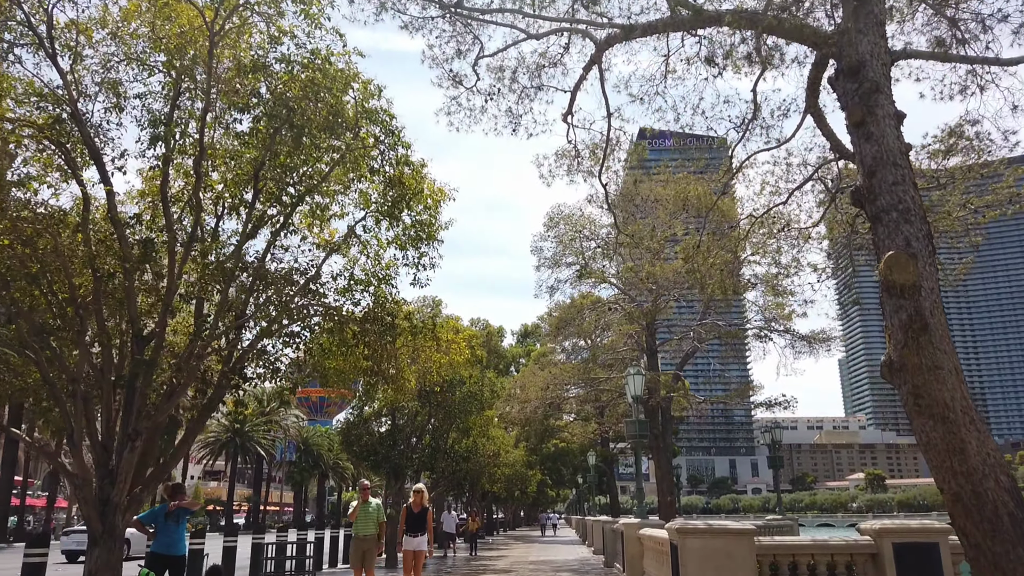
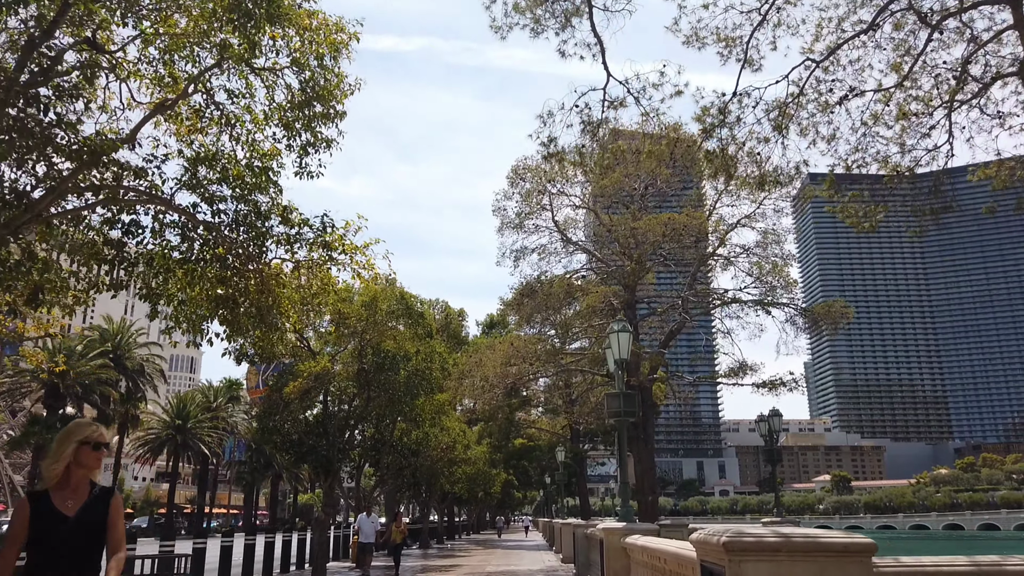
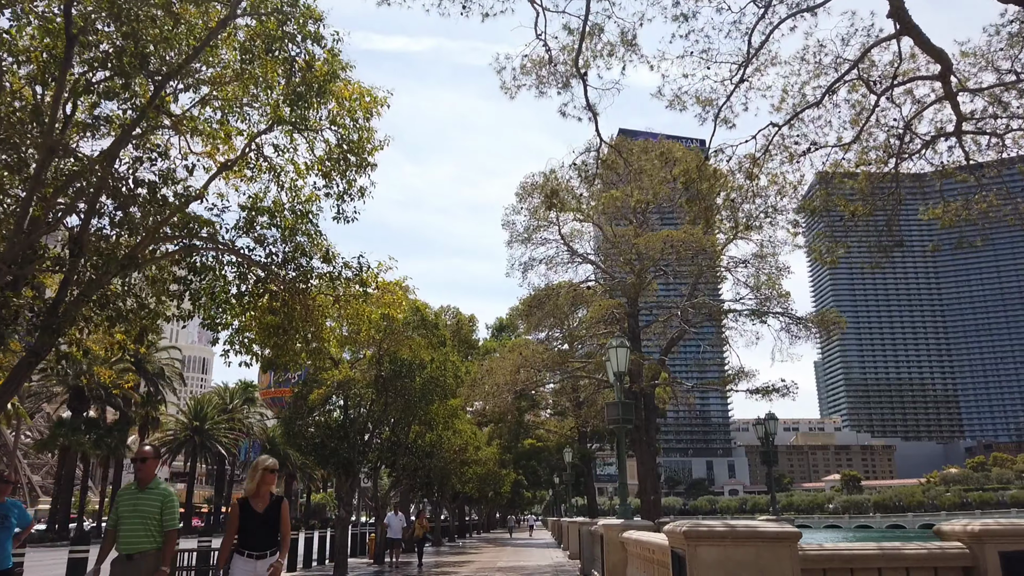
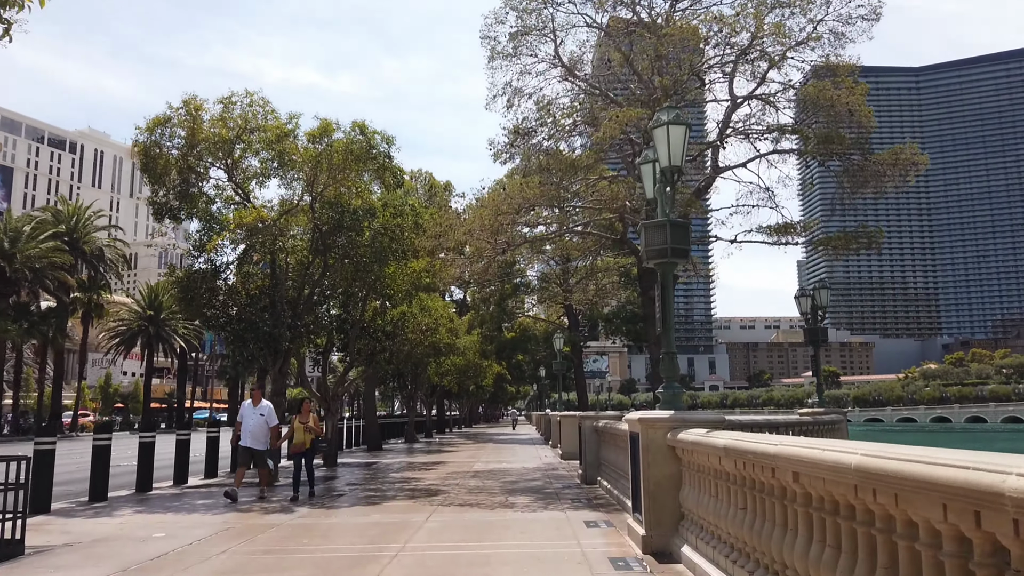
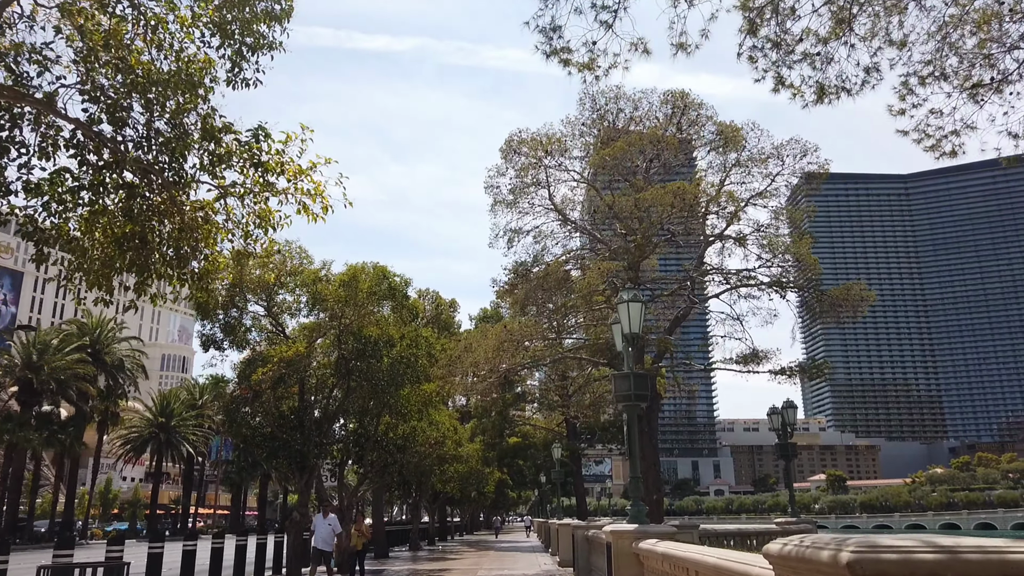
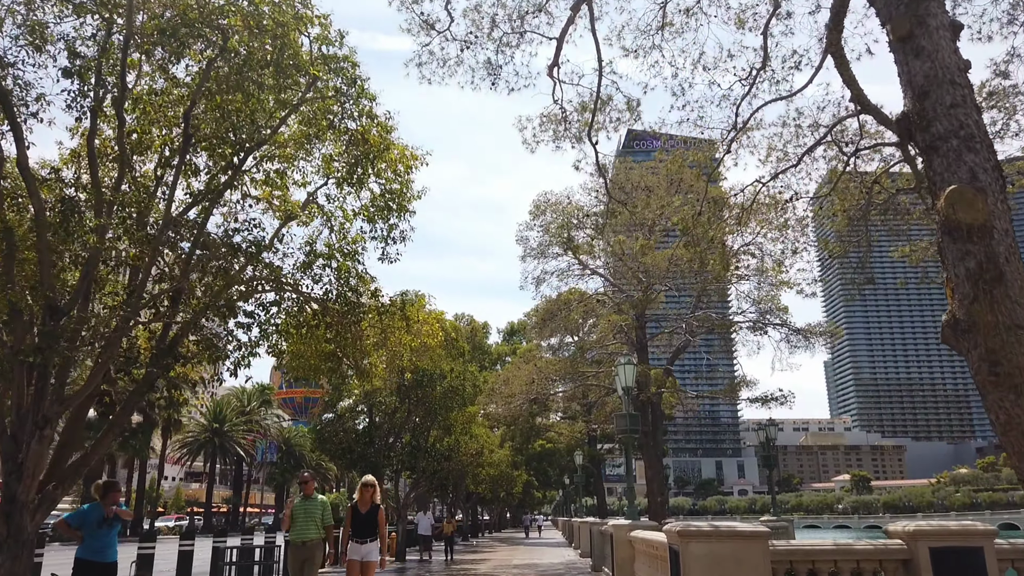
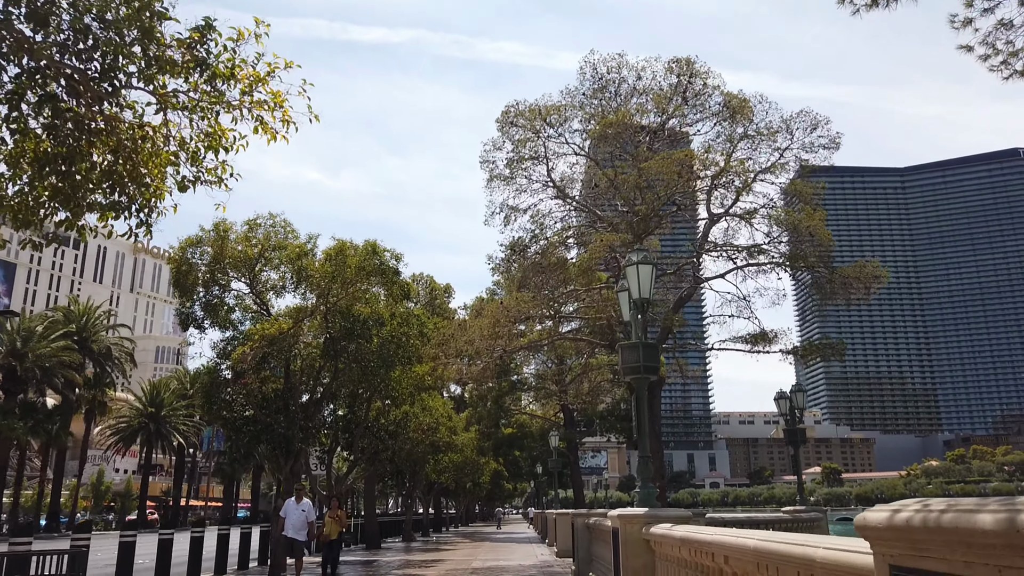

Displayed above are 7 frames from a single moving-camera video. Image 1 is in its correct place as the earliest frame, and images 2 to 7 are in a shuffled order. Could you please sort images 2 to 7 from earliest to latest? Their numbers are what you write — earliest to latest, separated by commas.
6, 3, 2, 5, 7, 4
